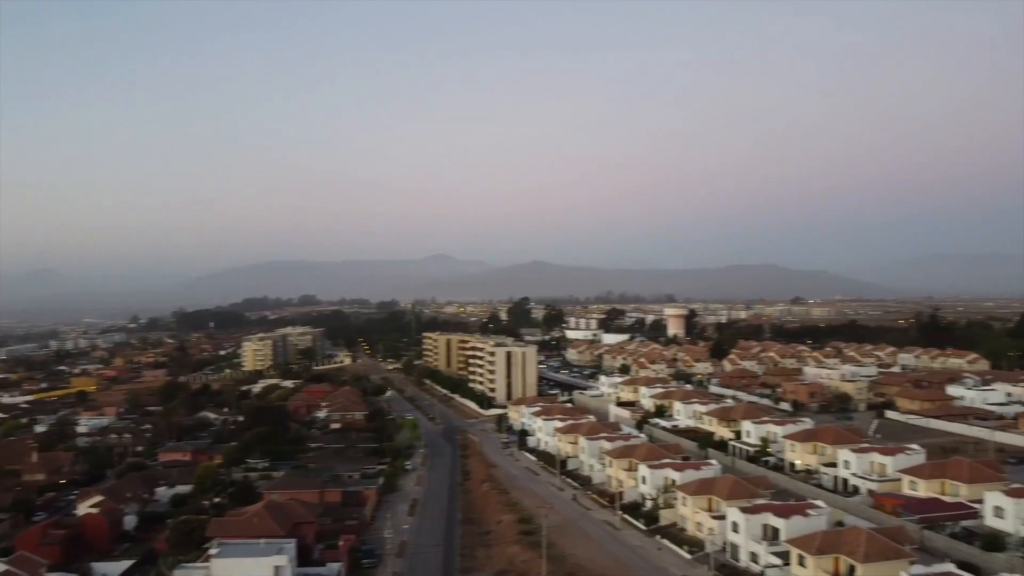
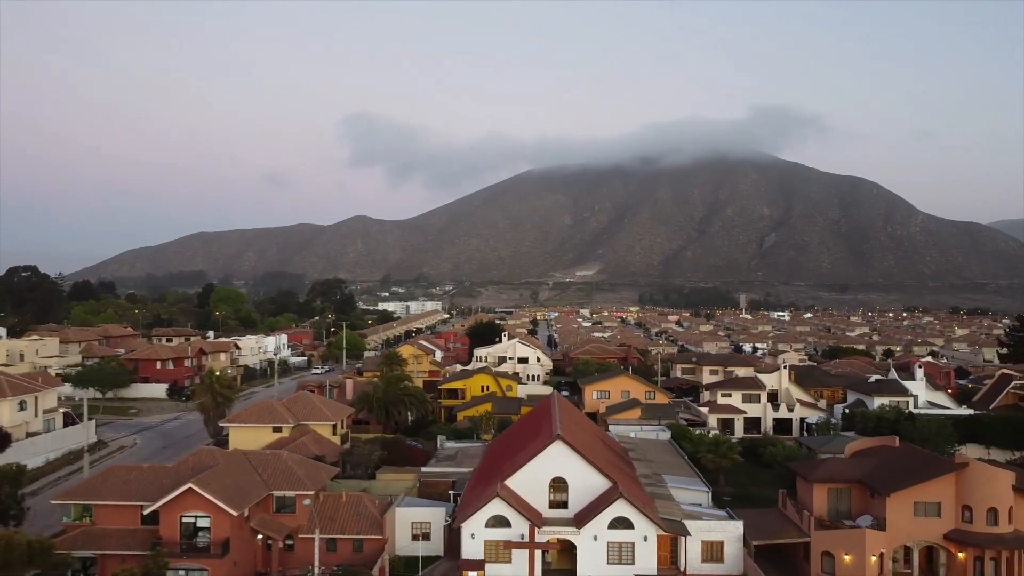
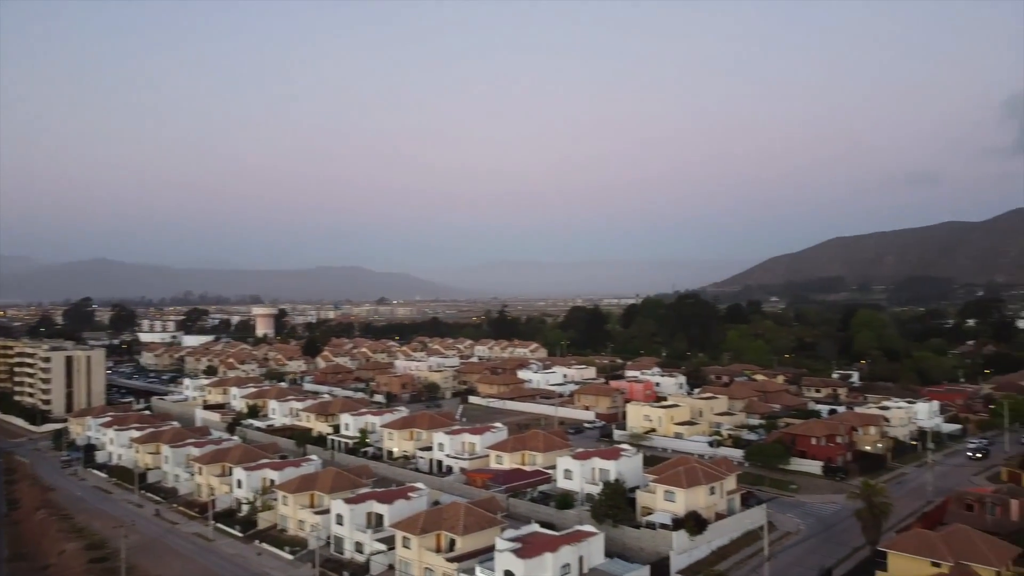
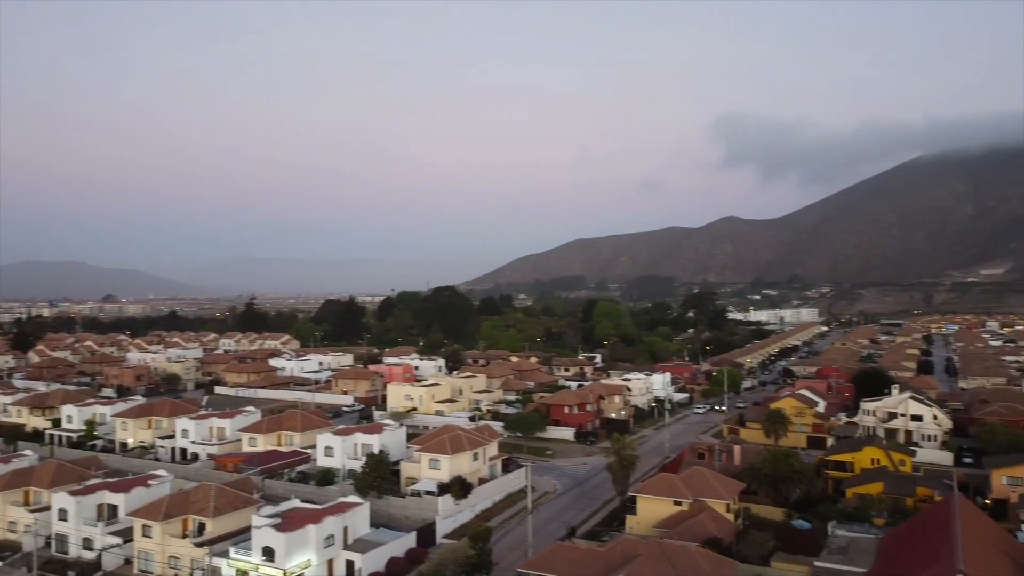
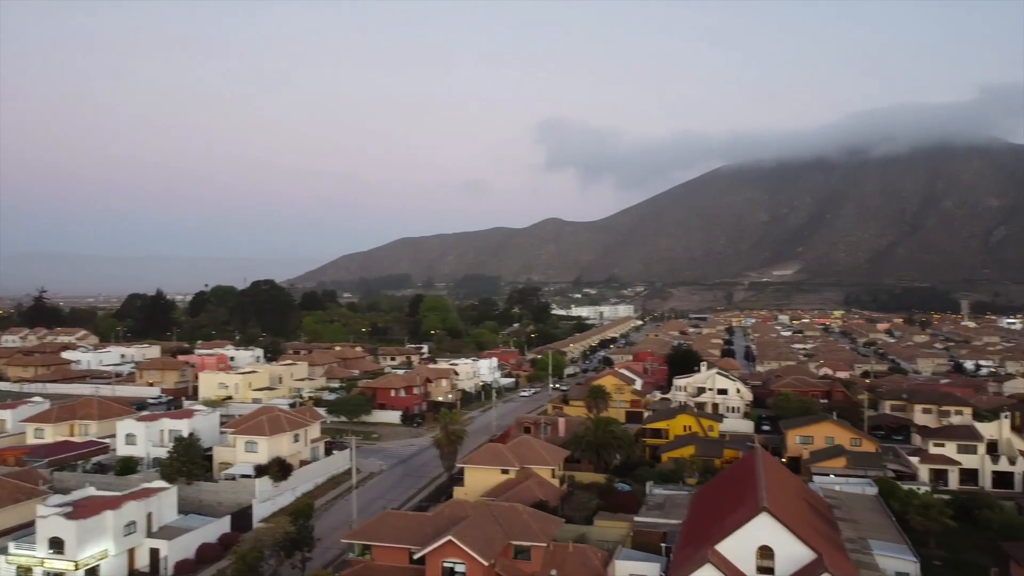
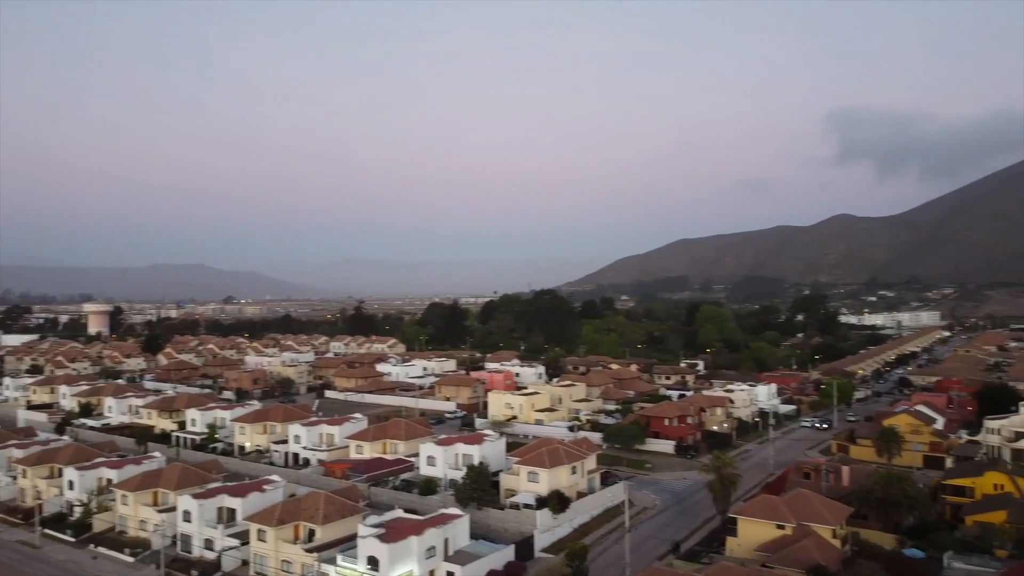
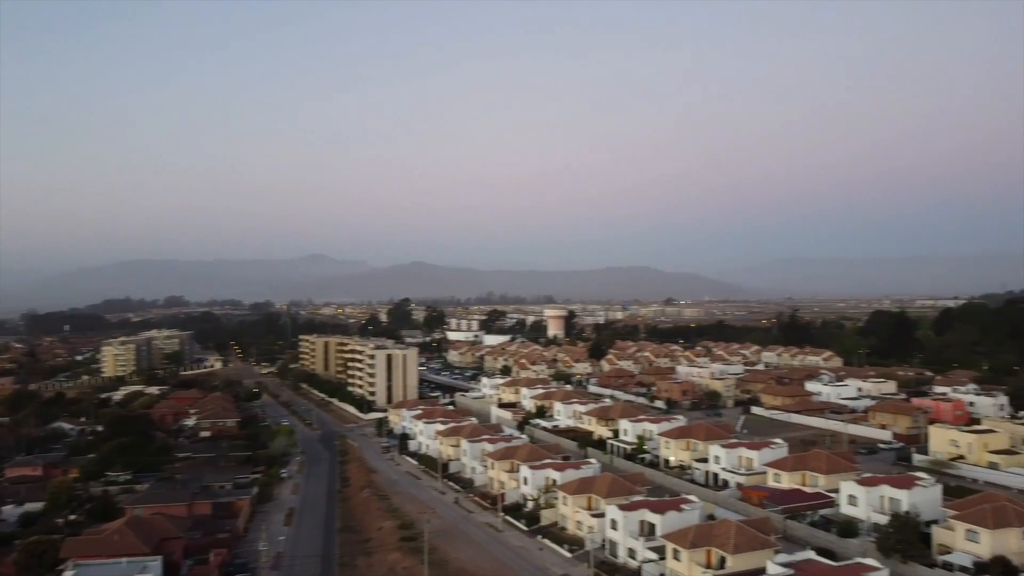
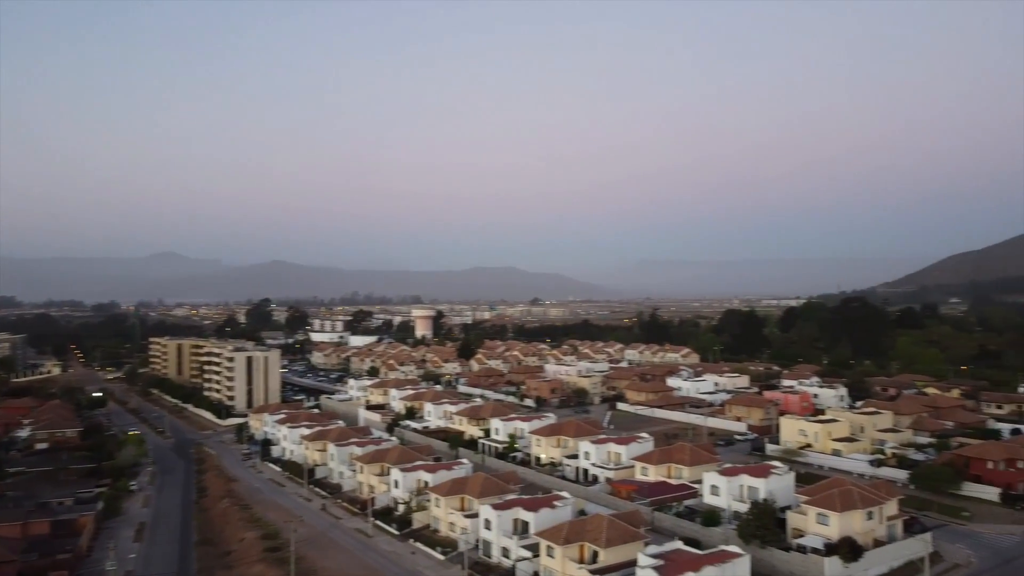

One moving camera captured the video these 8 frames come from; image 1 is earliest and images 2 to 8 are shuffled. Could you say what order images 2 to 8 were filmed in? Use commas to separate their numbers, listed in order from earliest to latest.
7, 8, 3, 6, 4, 5, 2
